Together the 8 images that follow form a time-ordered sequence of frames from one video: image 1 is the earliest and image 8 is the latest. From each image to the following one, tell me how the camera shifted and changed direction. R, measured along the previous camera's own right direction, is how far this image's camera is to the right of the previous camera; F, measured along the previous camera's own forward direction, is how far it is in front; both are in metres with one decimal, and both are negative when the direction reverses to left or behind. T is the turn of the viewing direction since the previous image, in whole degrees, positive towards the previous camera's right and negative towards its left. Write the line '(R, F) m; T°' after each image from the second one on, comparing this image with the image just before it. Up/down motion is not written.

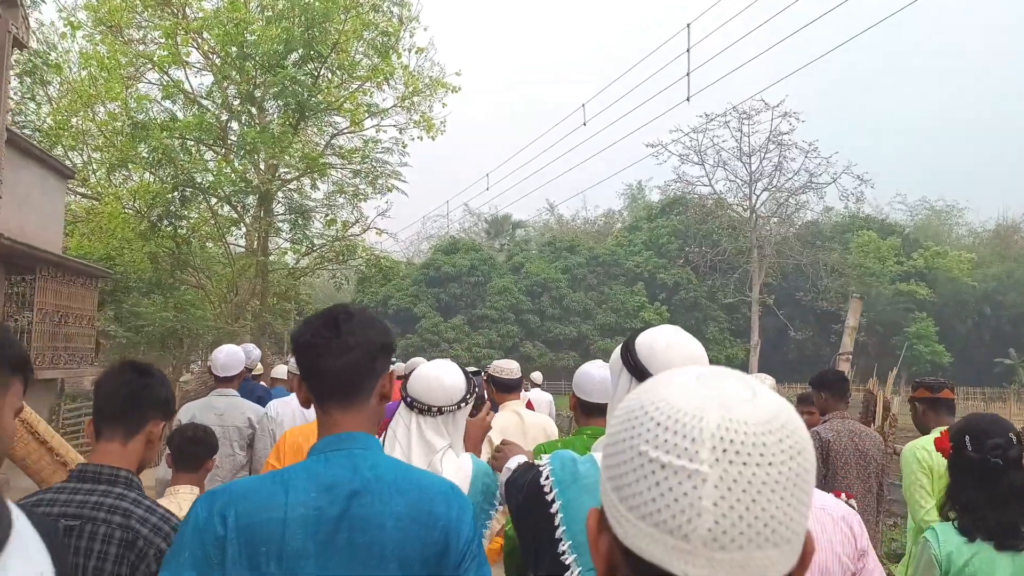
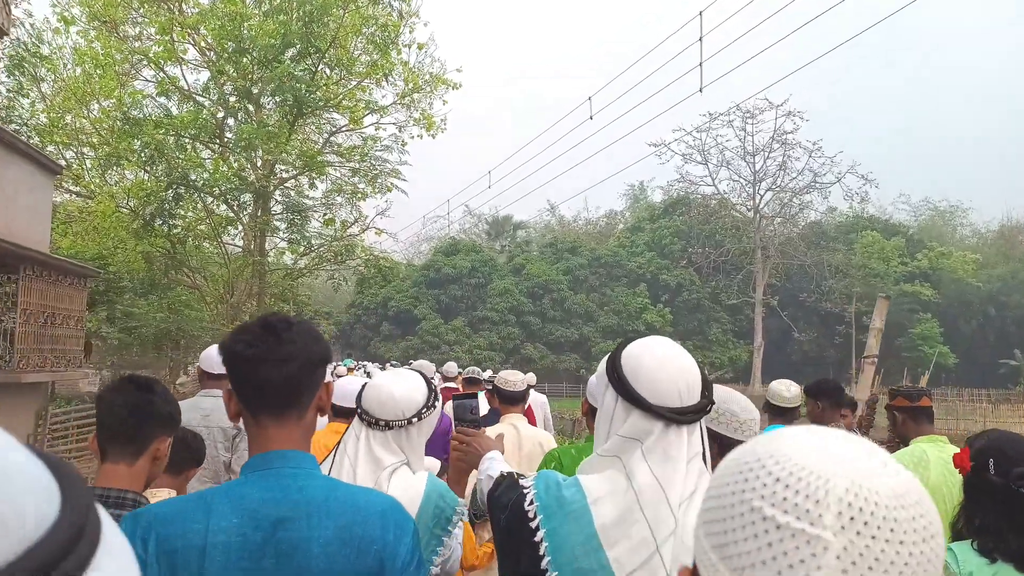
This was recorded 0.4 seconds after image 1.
(0.0, +0.2) m; 0°
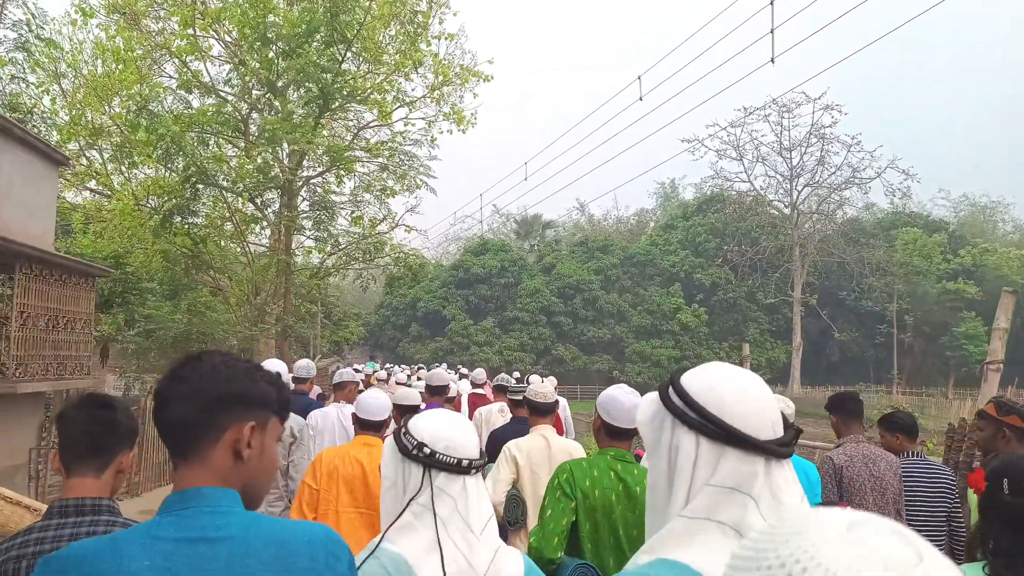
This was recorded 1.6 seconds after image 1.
(-0.1, +0.6) m; -2°
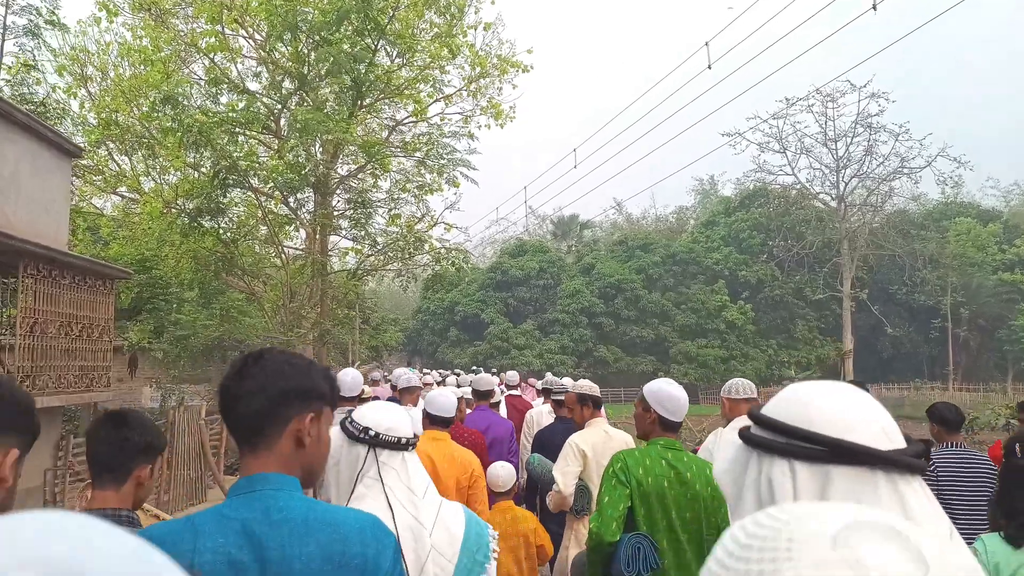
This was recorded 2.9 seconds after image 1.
(-0.2, +0.6) m; -3°
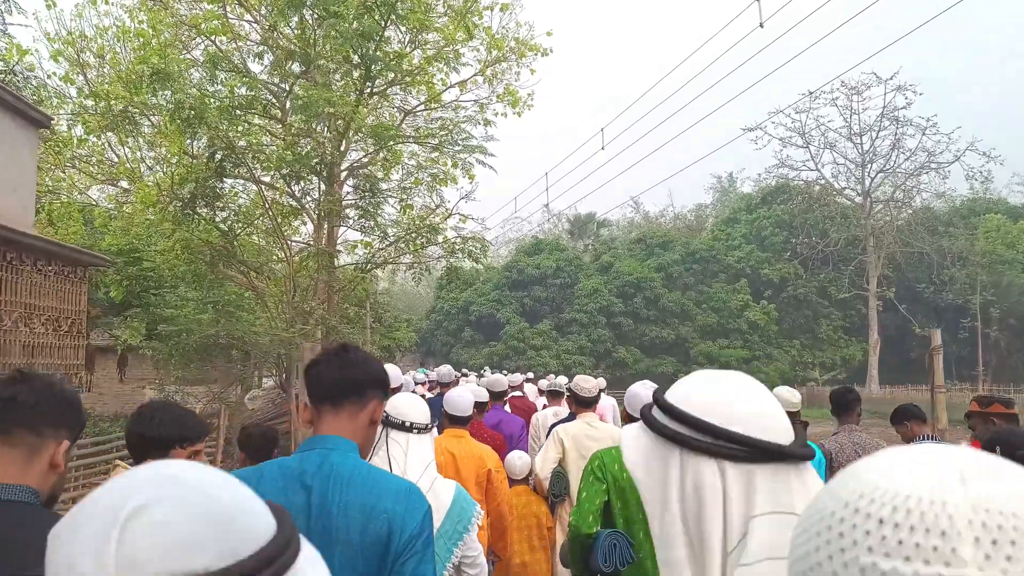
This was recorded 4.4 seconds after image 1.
(-0.1, +0.7) m; -1°
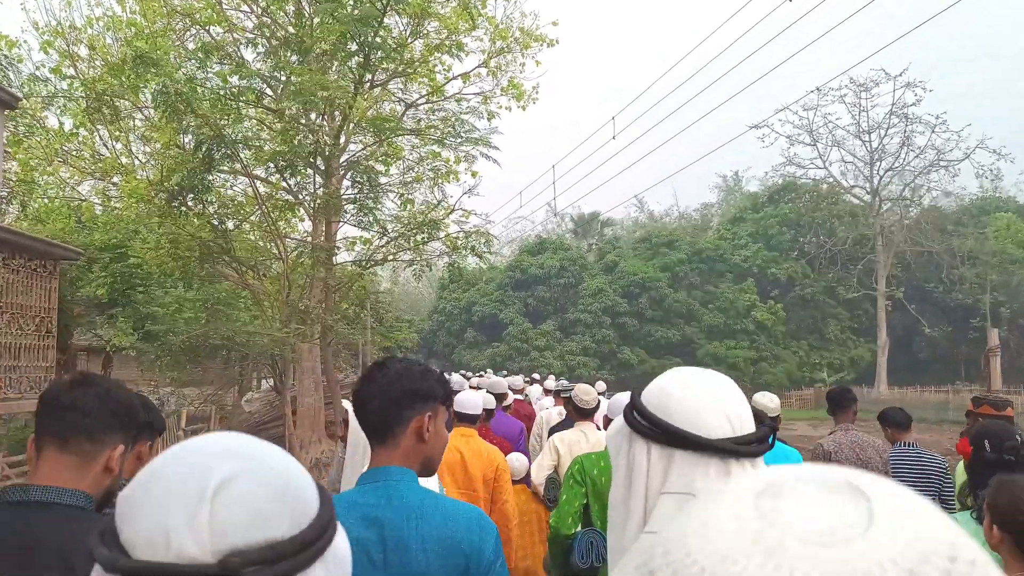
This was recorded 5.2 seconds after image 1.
(0.0, +0.4) m; 0°
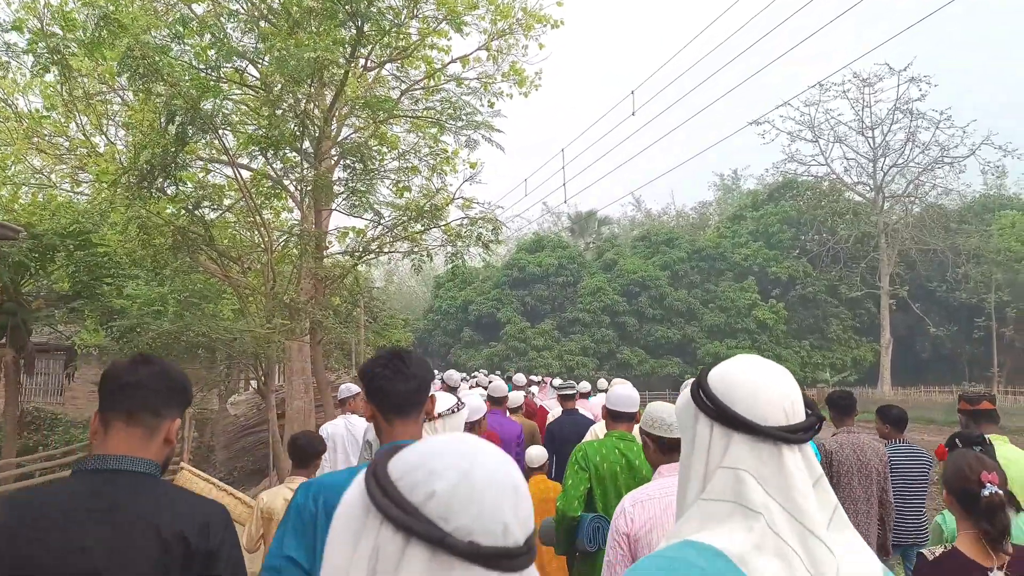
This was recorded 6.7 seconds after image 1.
(-0.1, +0.7) m; 0°
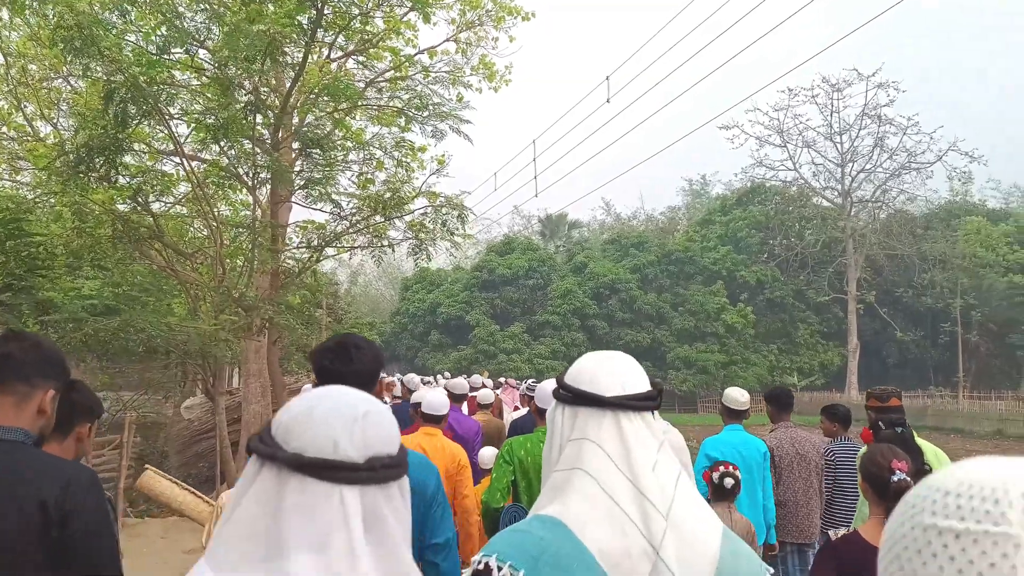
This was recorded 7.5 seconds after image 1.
(0.0, +0.4) m; +2°
